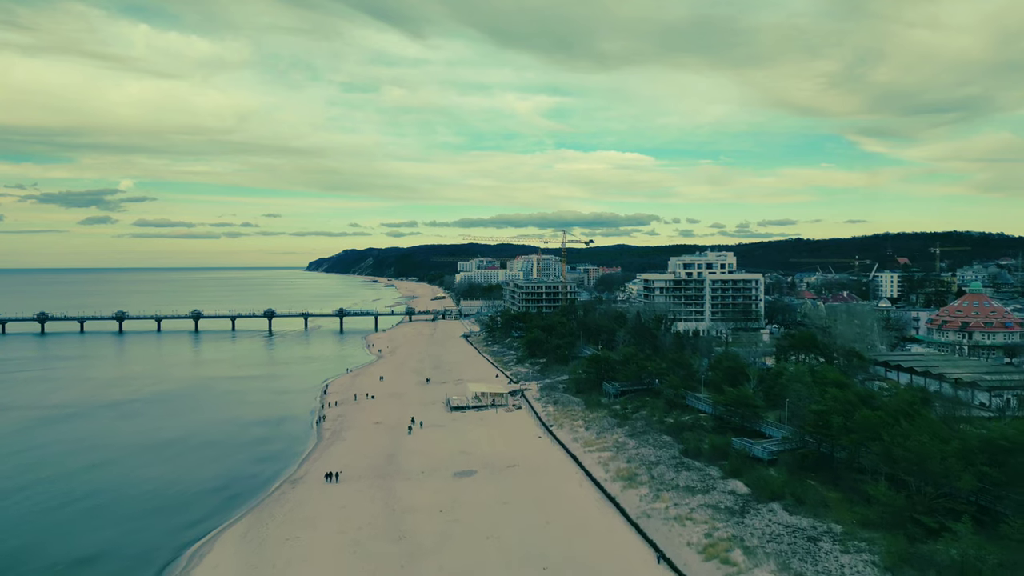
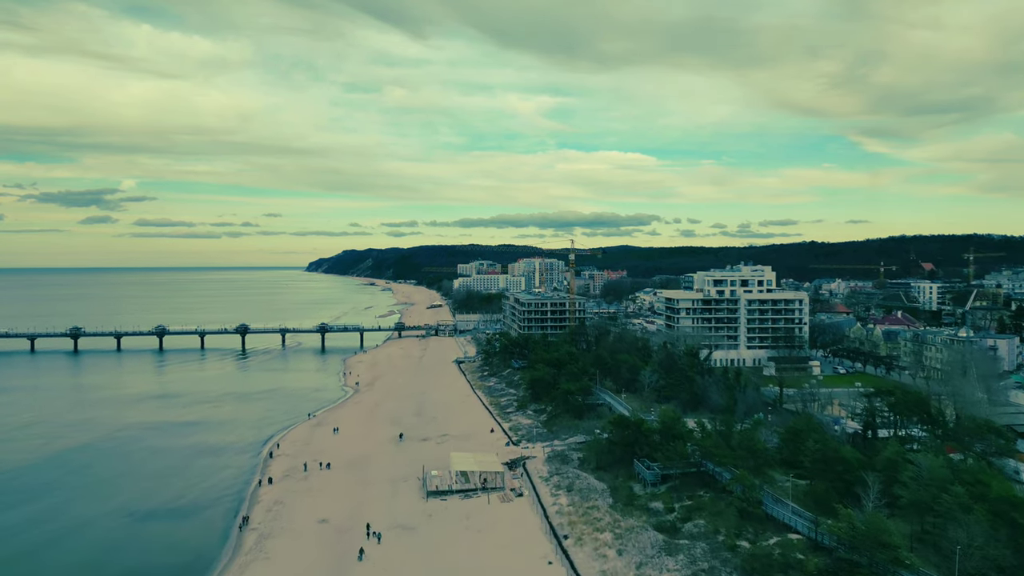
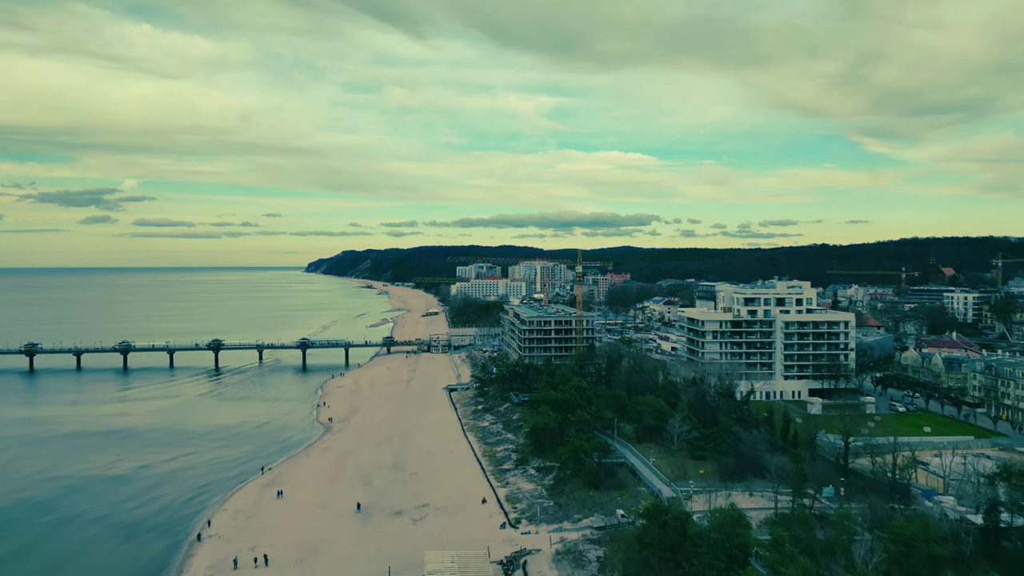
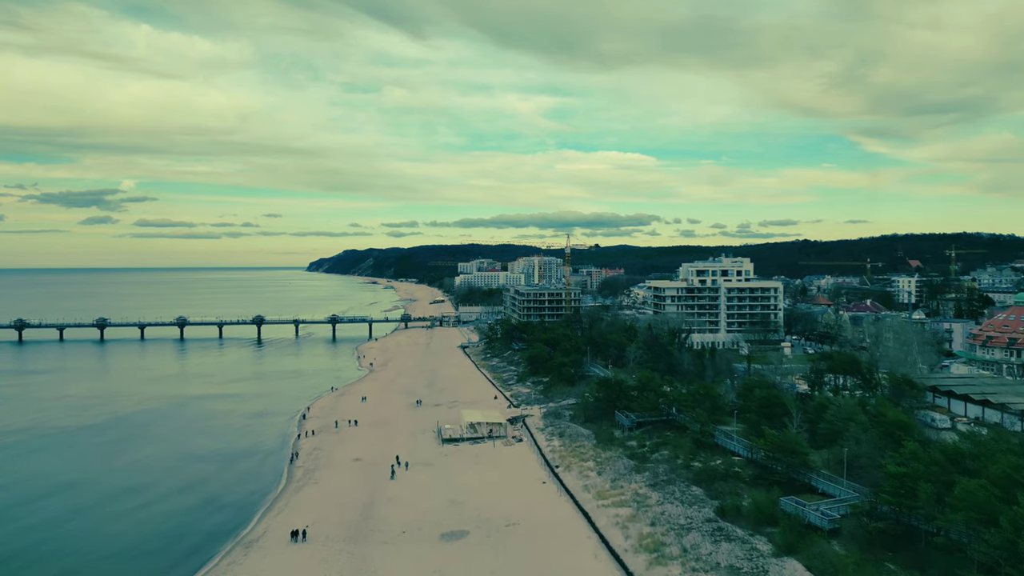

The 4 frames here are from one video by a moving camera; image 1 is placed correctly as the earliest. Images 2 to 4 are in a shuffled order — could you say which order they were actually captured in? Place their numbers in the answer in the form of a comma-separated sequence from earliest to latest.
4, 2, 3
